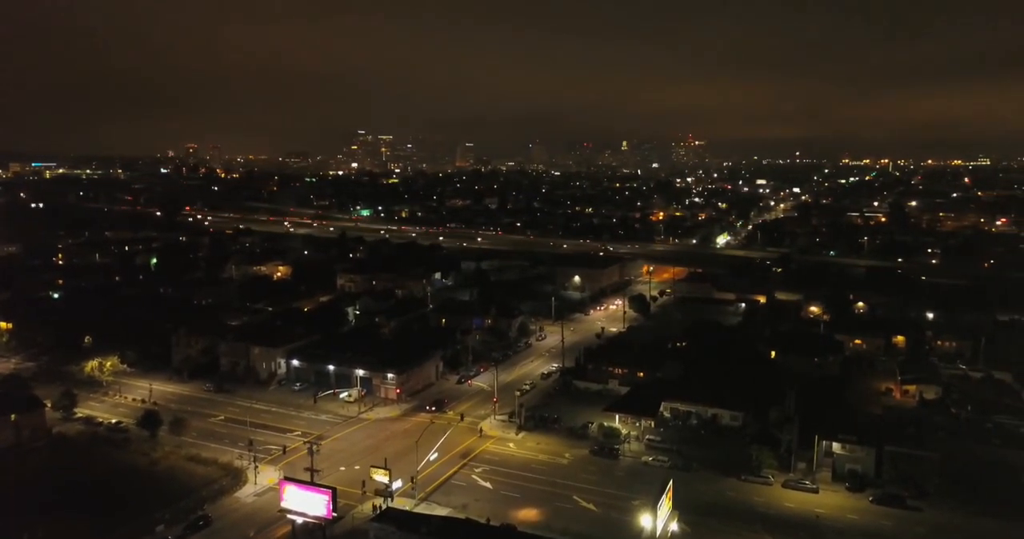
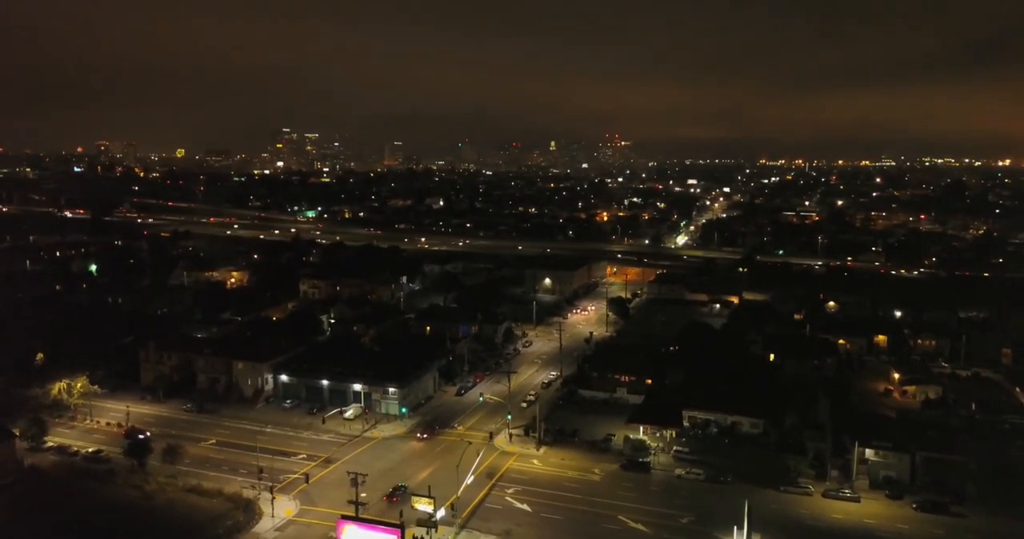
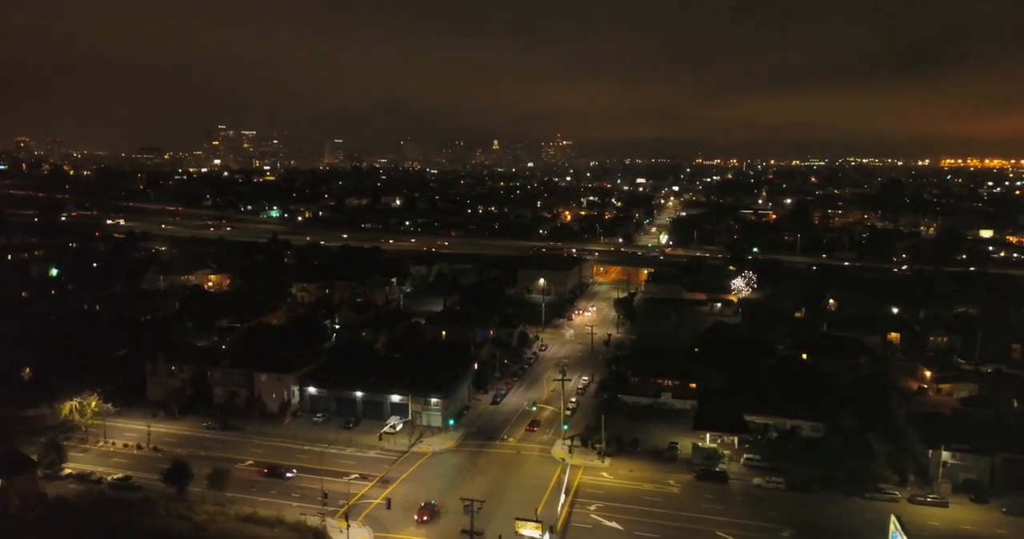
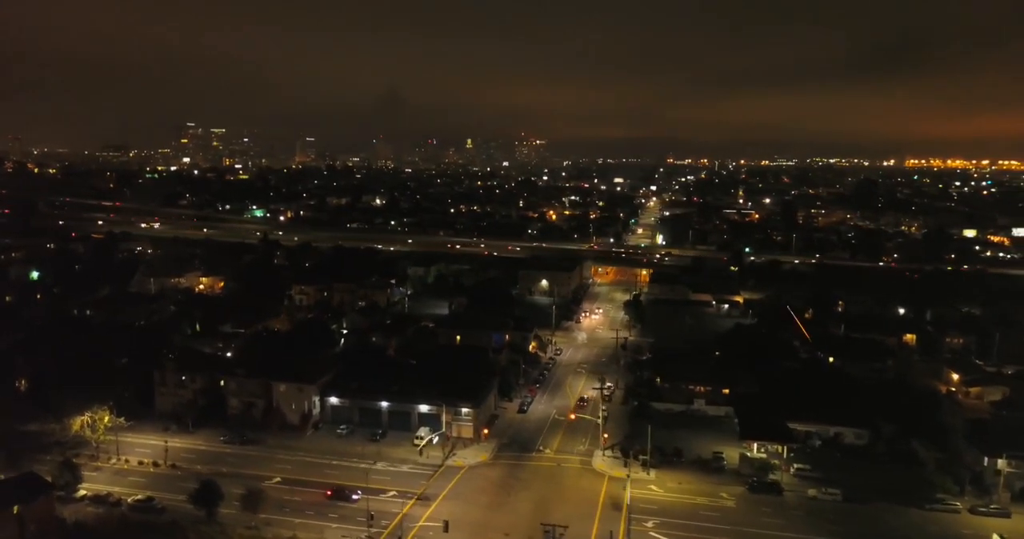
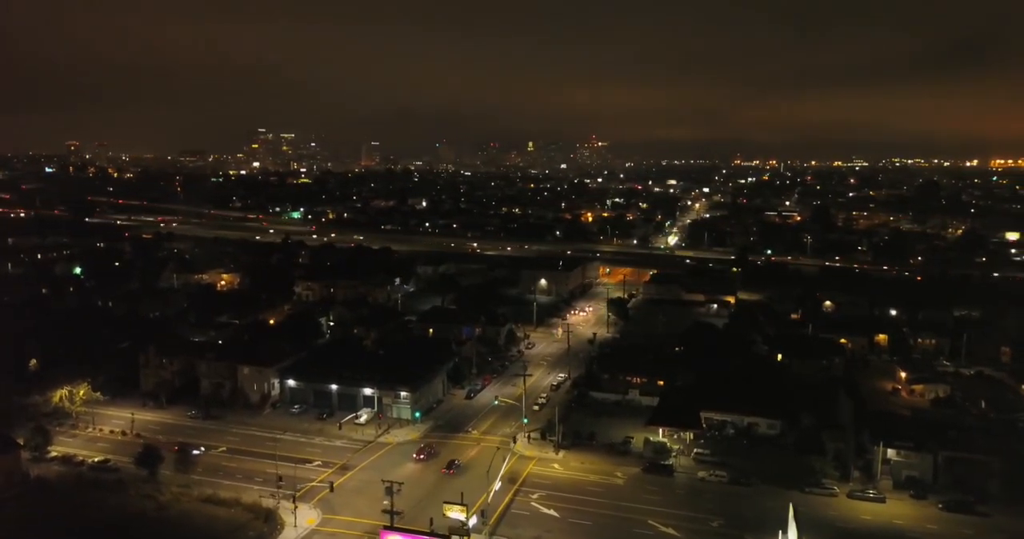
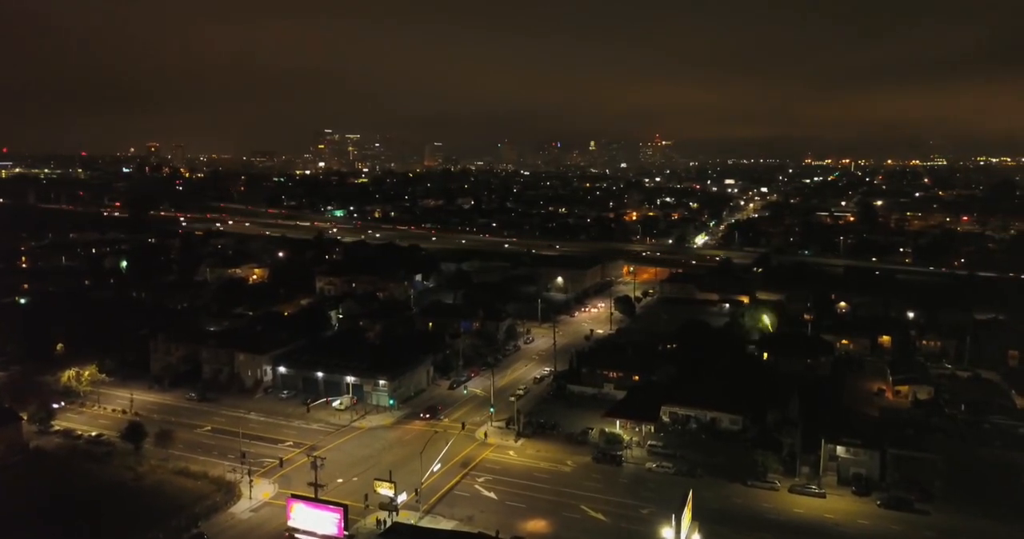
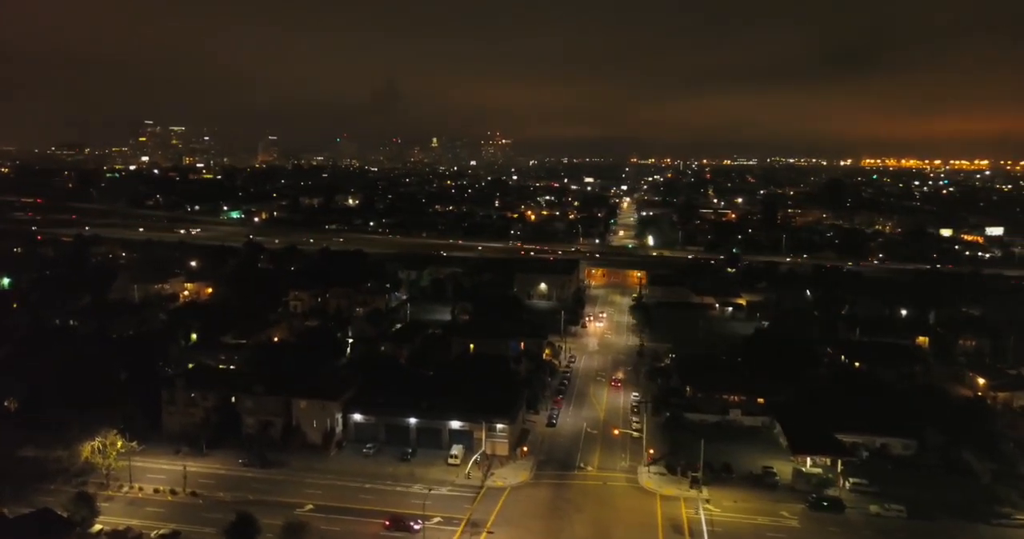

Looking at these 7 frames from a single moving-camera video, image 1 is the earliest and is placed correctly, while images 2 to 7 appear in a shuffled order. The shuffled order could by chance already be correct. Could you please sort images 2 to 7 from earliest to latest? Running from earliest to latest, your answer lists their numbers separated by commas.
6, 2, 5, 3, 4, 7
